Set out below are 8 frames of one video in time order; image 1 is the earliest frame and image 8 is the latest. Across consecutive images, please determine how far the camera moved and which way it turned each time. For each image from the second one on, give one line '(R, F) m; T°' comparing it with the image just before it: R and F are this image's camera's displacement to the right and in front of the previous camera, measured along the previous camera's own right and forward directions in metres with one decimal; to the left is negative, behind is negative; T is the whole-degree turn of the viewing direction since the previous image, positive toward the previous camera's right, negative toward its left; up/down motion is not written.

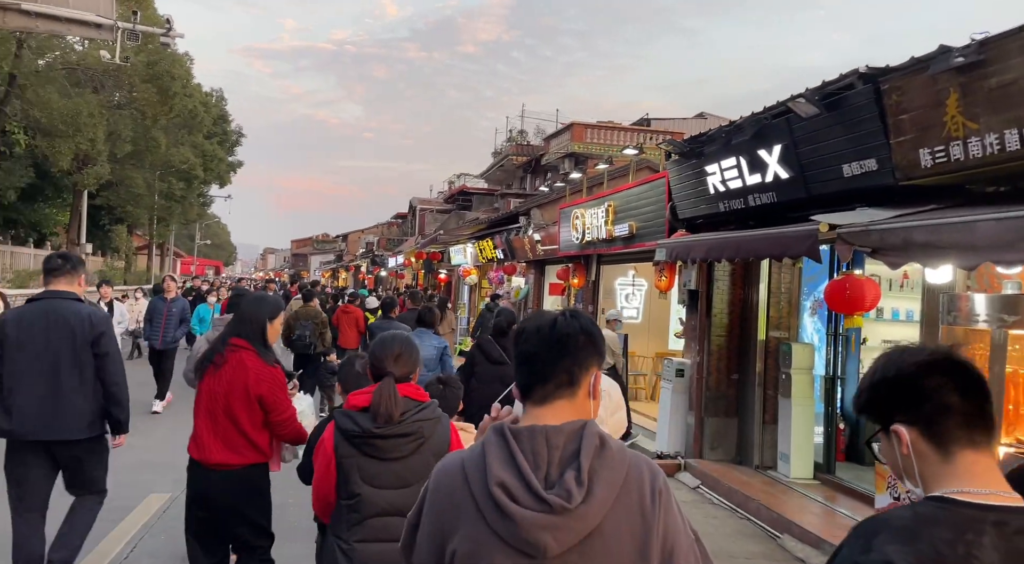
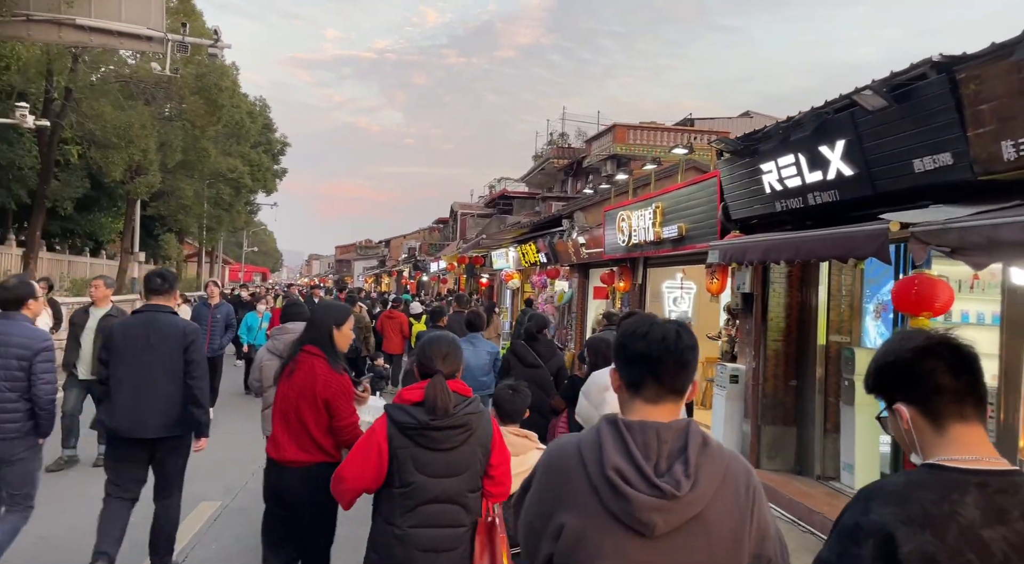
(-0.1, +0.2) m; -3°
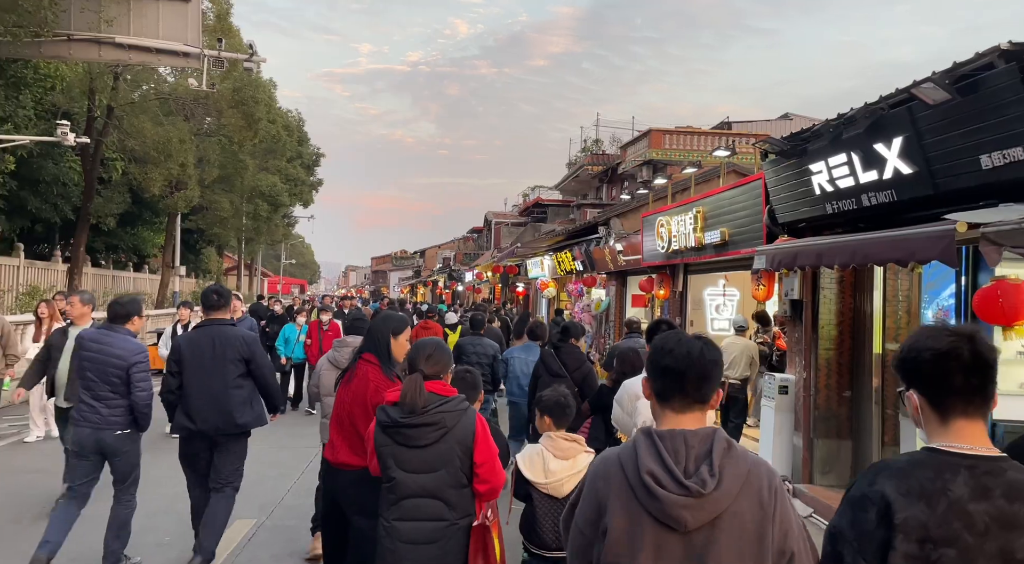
(0.0, +0.2) m; -3°
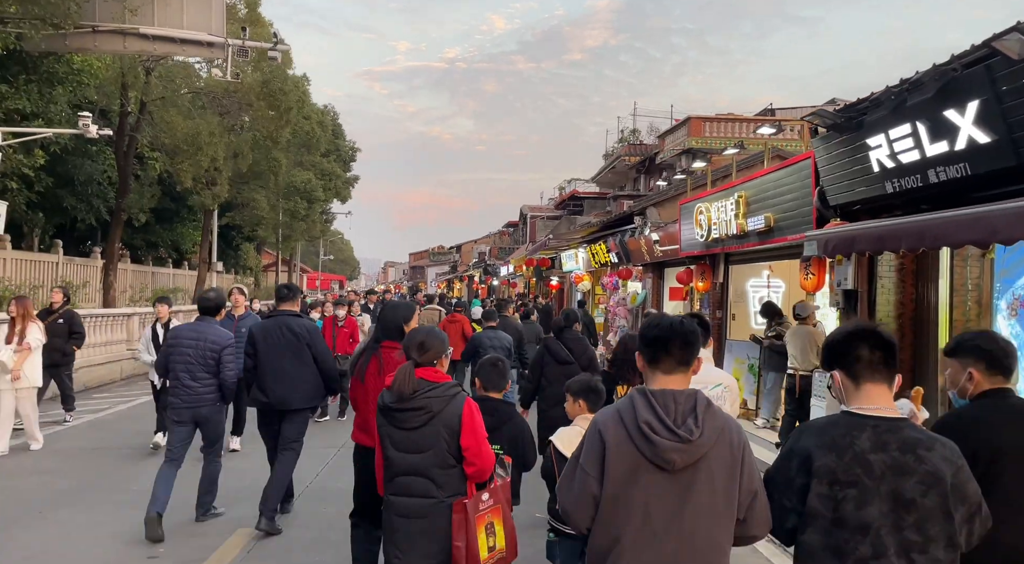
(+0.1, +0.5) m; -3°
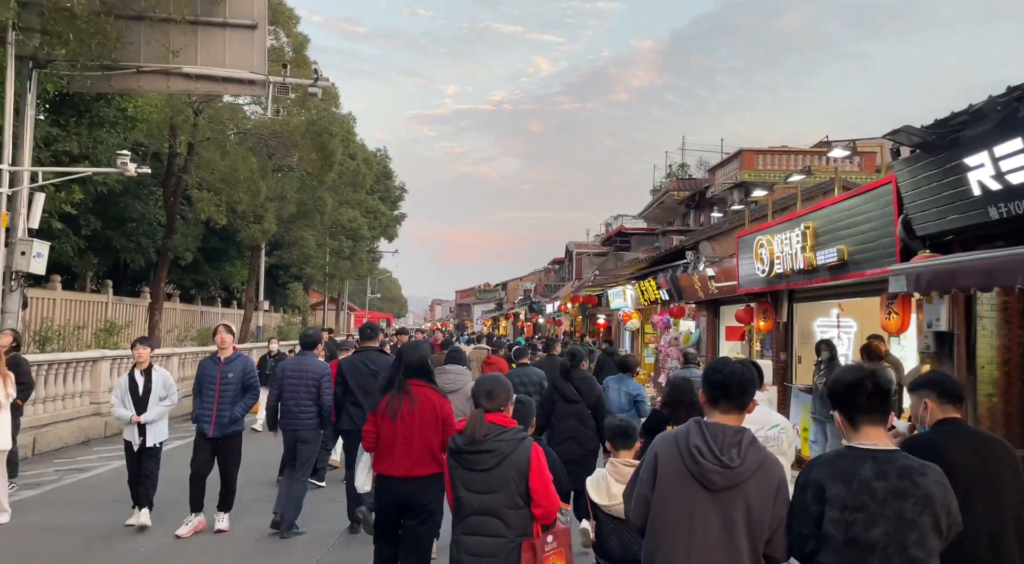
(0.0, +0.6) m; -4°
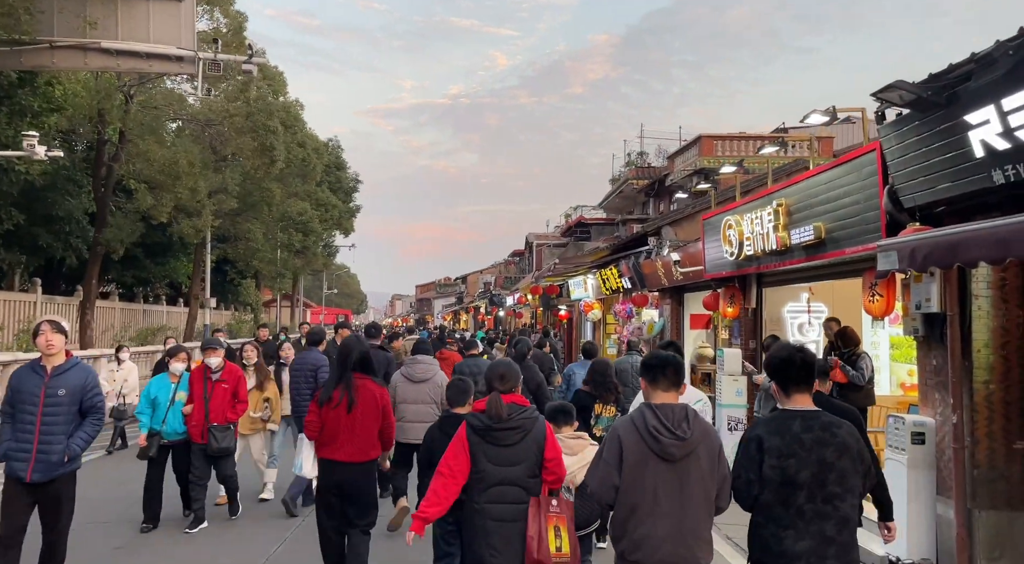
(+0.1, +0.8) m; +3°
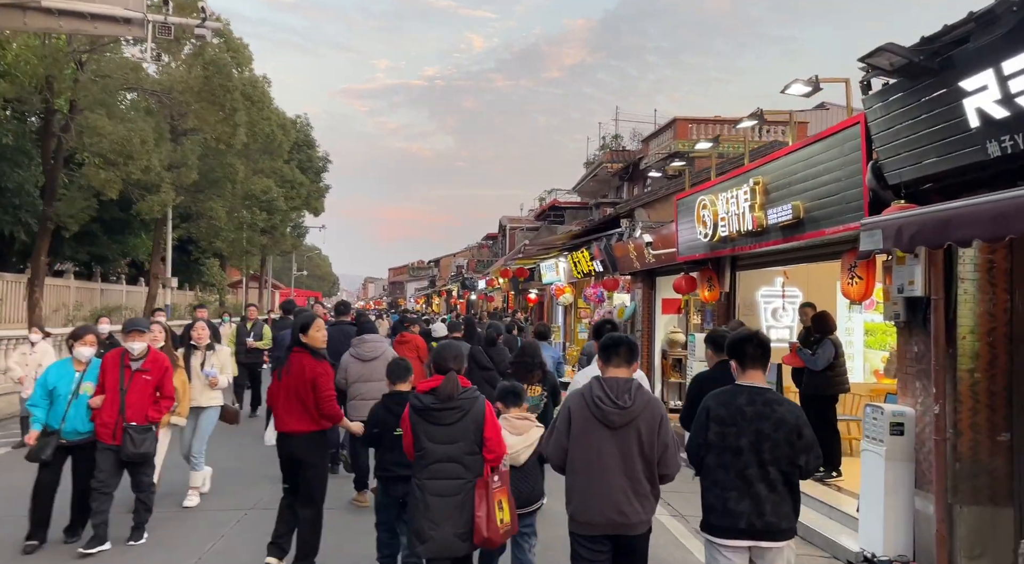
(+0.1, +0.4) m; +2°
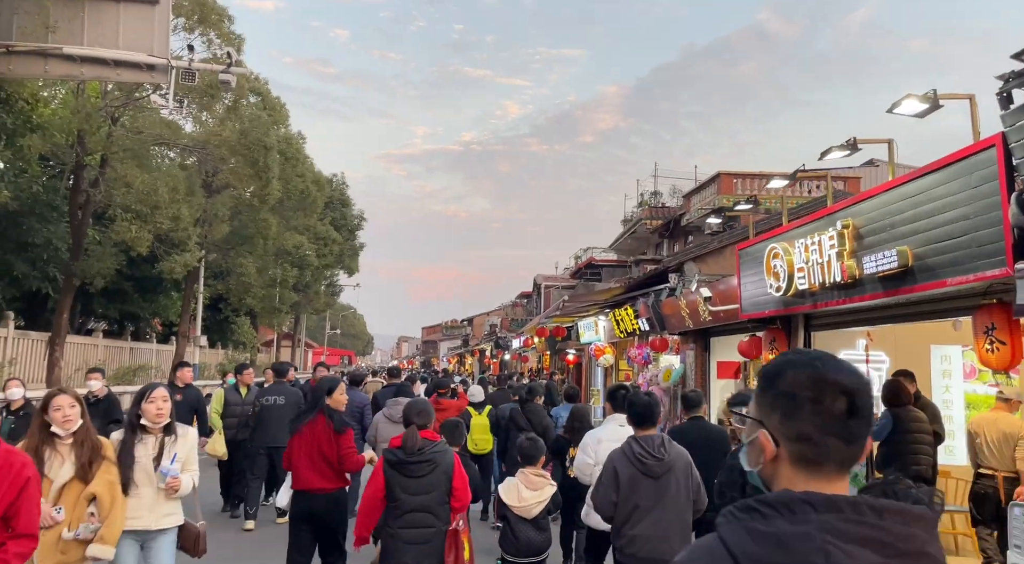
(-0.1, +1.0) m; -3°
